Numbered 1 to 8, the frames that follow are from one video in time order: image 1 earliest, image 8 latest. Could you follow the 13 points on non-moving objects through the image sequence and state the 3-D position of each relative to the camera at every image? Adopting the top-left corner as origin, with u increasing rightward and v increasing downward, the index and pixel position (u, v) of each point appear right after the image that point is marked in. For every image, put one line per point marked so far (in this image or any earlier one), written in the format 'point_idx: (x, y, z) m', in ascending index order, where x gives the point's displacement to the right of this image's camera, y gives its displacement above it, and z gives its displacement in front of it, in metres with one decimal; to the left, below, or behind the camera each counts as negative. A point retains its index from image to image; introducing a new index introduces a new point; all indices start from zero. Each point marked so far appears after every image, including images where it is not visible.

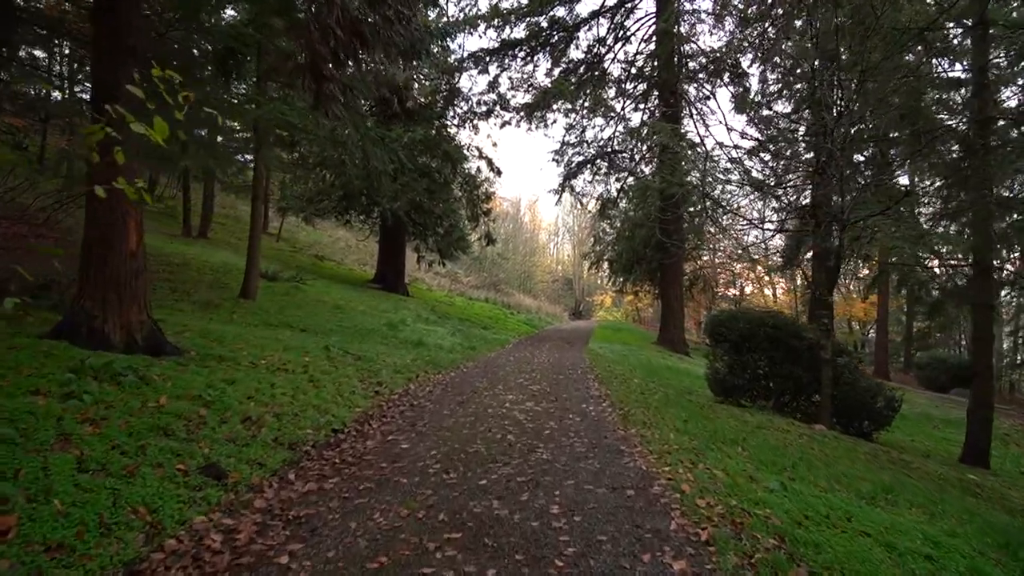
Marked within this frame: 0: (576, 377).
0: (+1.0, -1.4, +9.2) m
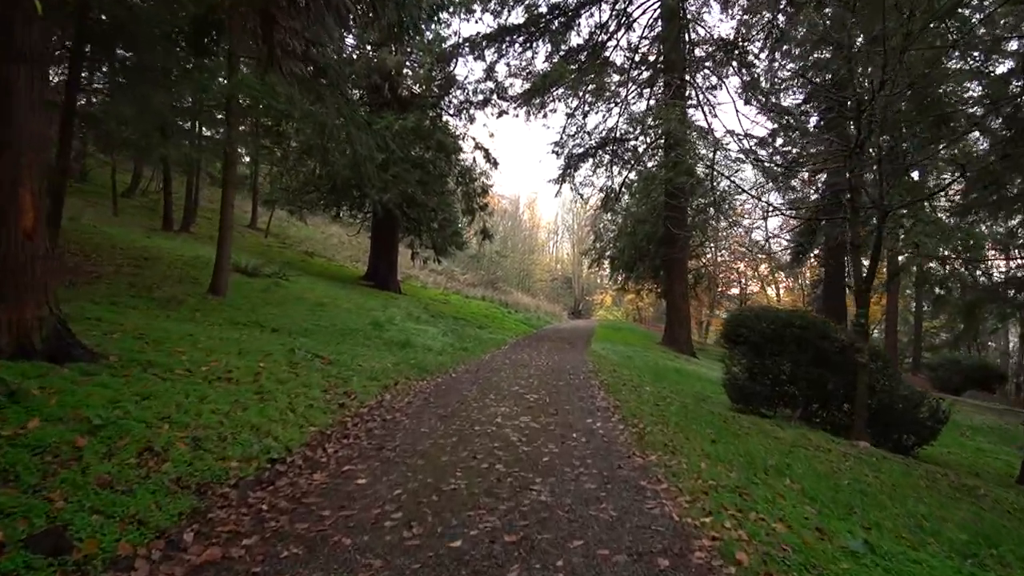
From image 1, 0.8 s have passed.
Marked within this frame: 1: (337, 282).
0: (+0.9, -1.4, +8.2) m
1: (-6.0, +0.2, +19.8) m
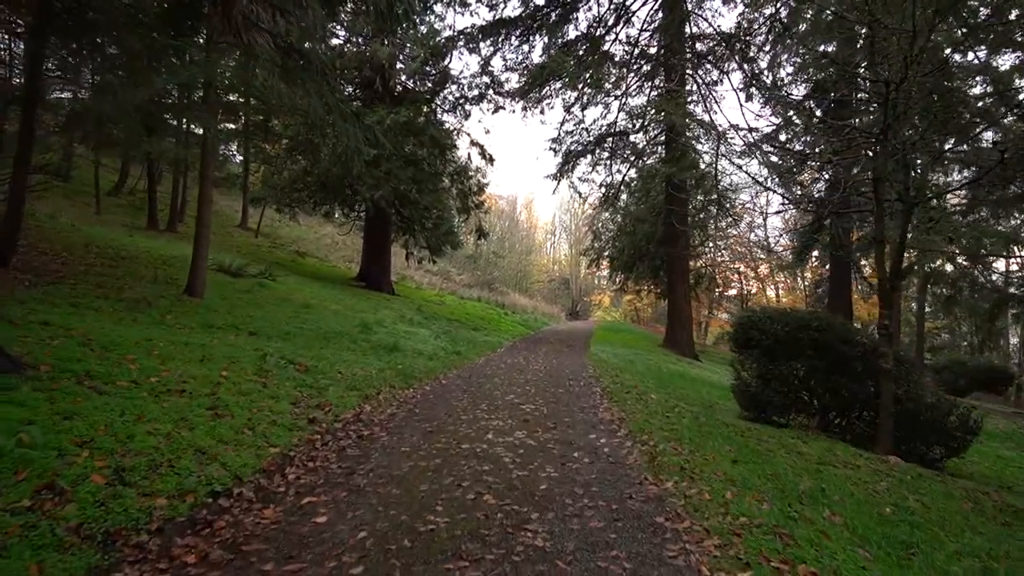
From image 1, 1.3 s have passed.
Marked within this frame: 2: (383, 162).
0: (+0.9, -1.4, +7.6) m
1: (-6.2, +0.2, +19.2) m
2: (-4.1, +4.0, +17.9) m
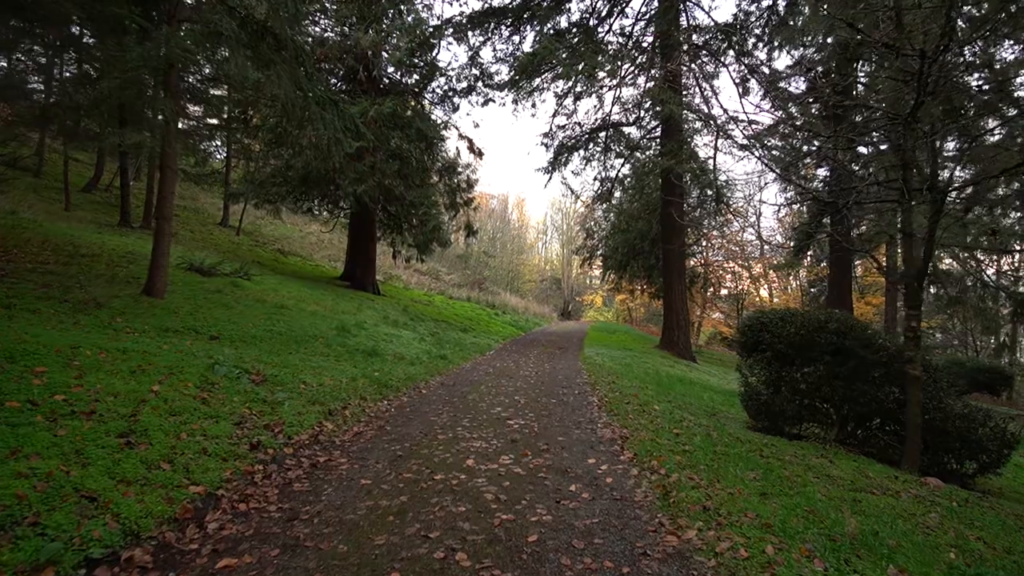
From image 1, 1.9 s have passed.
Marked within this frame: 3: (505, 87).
0: (+0.7, -1.3, +6.8) m
1: (-6.5, +0.2, +18.3) m
2: (-4.4, +4.0, +17.1) m
3: (-0.2, +6.7, +19.2) m
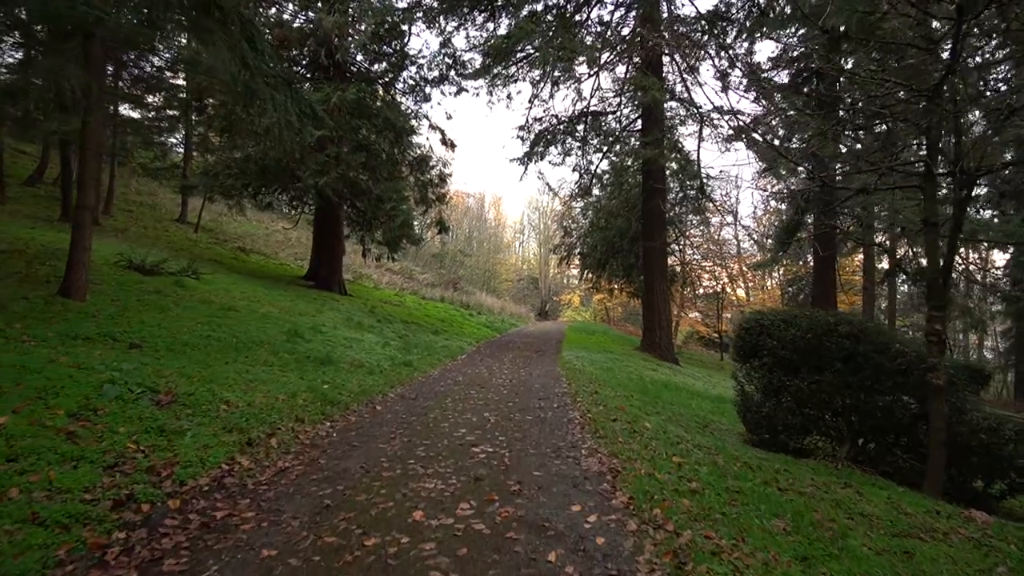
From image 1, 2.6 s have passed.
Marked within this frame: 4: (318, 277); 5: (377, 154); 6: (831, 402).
0: (+0.4, -1.3, +5.9) m
1: (-7.2, +0.2, +17.1) m
2: (-5.1, +4.0, +16.0) m
3: (-1.1, +6.7, +18.2) m
4: (-6.7, +0.4, +19.7) m
5: (-4.1, +4.1, +17.5) m
6: (+3.5, -1.3, +6.4) m
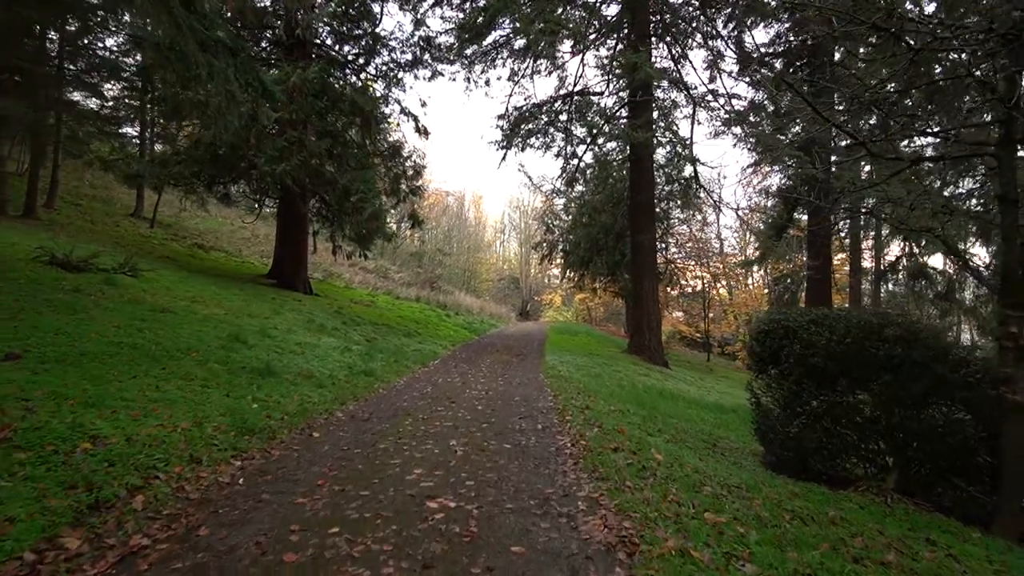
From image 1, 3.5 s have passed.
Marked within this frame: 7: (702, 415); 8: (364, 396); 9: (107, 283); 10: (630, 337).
0: (+0.2, -1.3, +4.6) m
1: (-7.8, +0.2, +15.6) m
2: (-5.7, +4.0, +14.6) m
3: (-1.7, +6.7, +17.0) m
4: (-7.3, +0.4, +18.3) m
5: (-4.7, +4.1, +16.1) m
6: (+3.3, -1.2, +5.3) m
7: (+3.0, -1.9, +9.0) m
8: (-1.8, -1.3, +7.0) m
9: (-7.2, +0.1, +10.3) m
10: (+3.5, -1.5, +17.0) m
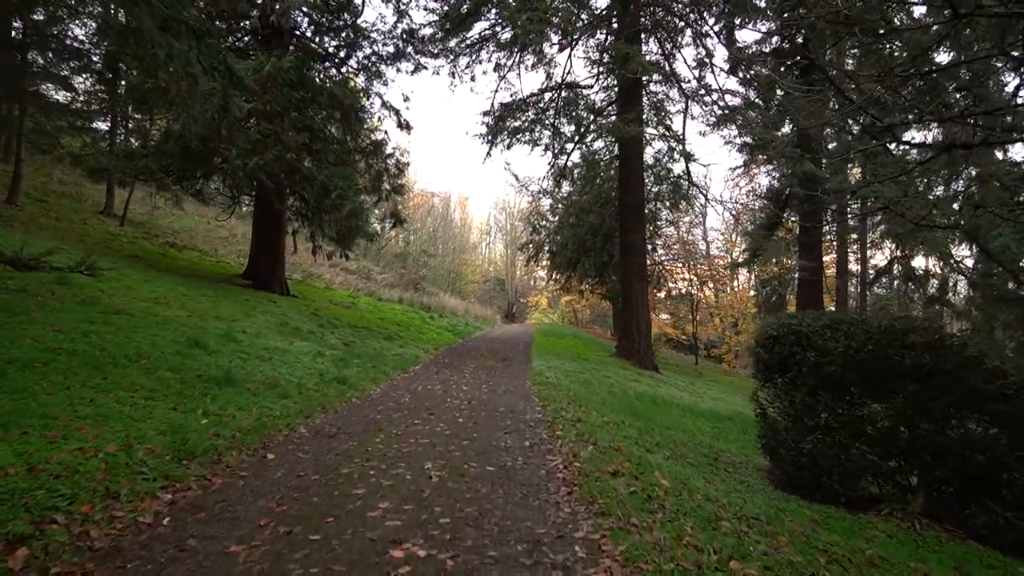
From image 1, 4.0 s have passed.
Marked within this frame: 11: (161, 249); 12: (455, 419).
0: (+0.1, -1.3, +4.0) m
1: (-8.2, +0.2, +14.8) m
2: (-6.0, +4.0, +13.8) m
3: (-2.1, +6.7, +16.3) m
4: (-7.8, +0.4, +17.5) m
5: (-5.1, +4.1, +15.4) m
6: (+3.2, -1.2, +4.7) m
7: (+2.7, -2.0, +8.5) m
8: (-2.0, -1.3, +6.3) m
9: (-7.5, +0.1, +9.5) m
10: (+3.1, -1.5, +16.5) m
11: (-12.0, +1.3, +19.6) m
12: (-0.6, -1.4, +6.0) m
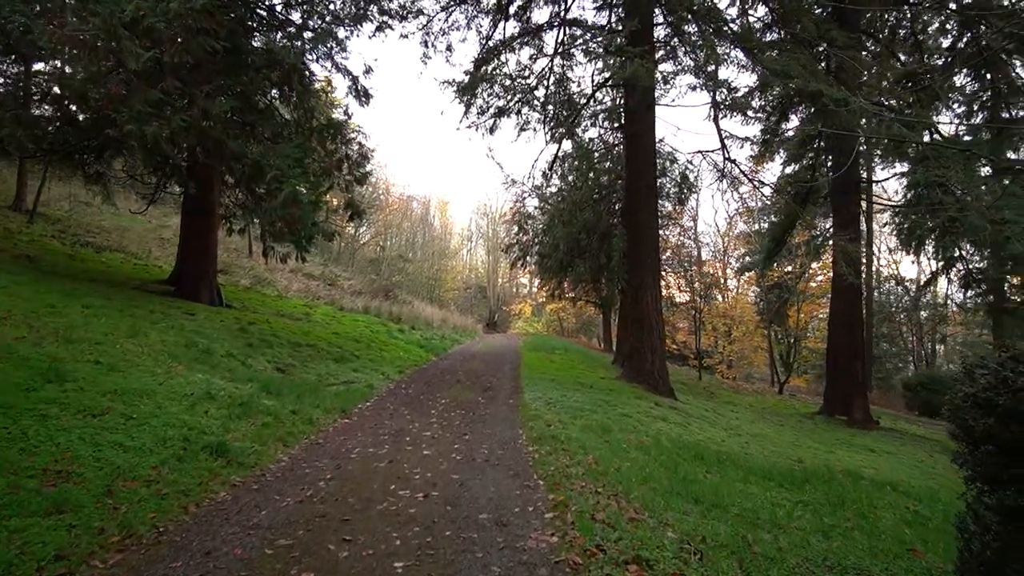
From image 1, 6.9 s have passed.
0: (+0.1, -1.3, +1.0) m
1: (-8.5, 0.0, +11.6) m
2: (-6.3, +3.9, +10.7) m
3: (-2.5, +6.5, +13.4) m
4: (-8.2, +0.2, +14.3) m
5: (-5.4, +3.9, +12.3) m
6: (+3.2, -1.2, +1.8) m
7: (+2.6, -2.0, +5.6) m
8: (-2.0, -1.4, +3.3) m
9: (-7.6, 0.0, +6.3) m
10: (+2.7, -1.7, +13.6) m
11: (-12.4, +1.1, +16.2) m
12: (-0.6, -1.4, +3.0) m
